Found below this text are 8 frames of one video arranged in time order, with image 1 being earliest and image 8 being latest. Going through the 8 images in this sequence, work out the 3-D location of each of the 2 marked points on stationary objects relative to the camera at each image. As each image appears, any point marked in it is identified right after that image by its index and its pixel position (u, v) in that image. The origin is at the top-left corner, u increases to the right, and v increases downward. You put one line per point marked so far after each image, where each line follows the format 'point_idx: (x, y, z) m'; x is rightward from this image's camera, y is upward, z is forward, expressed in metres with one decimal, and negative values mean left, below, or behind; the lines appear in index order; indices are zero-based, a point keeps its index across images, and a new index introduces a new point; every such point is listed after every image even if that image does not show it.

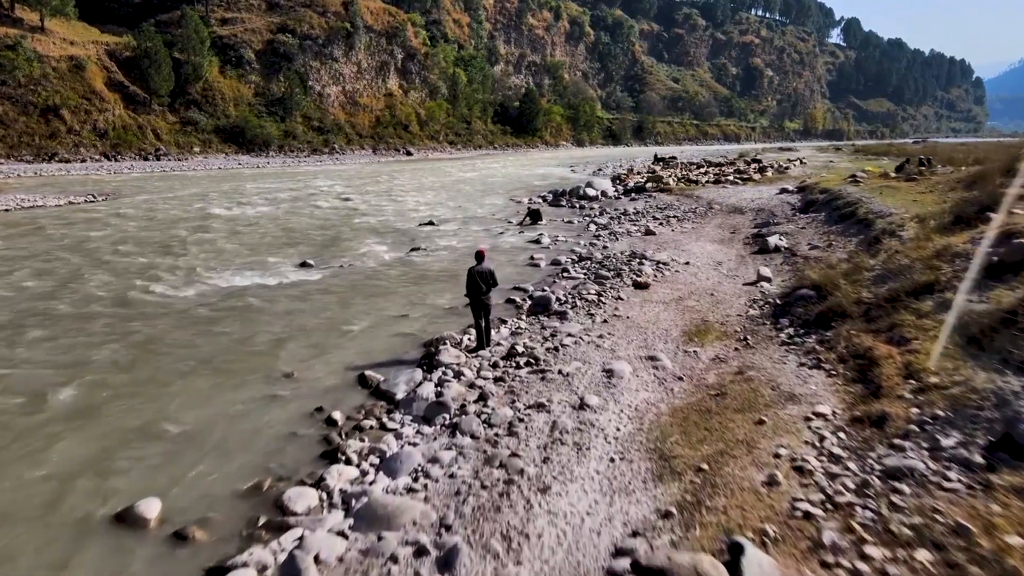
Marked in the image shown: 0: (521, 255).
0: (+0.2, +0.5, +11.3) m
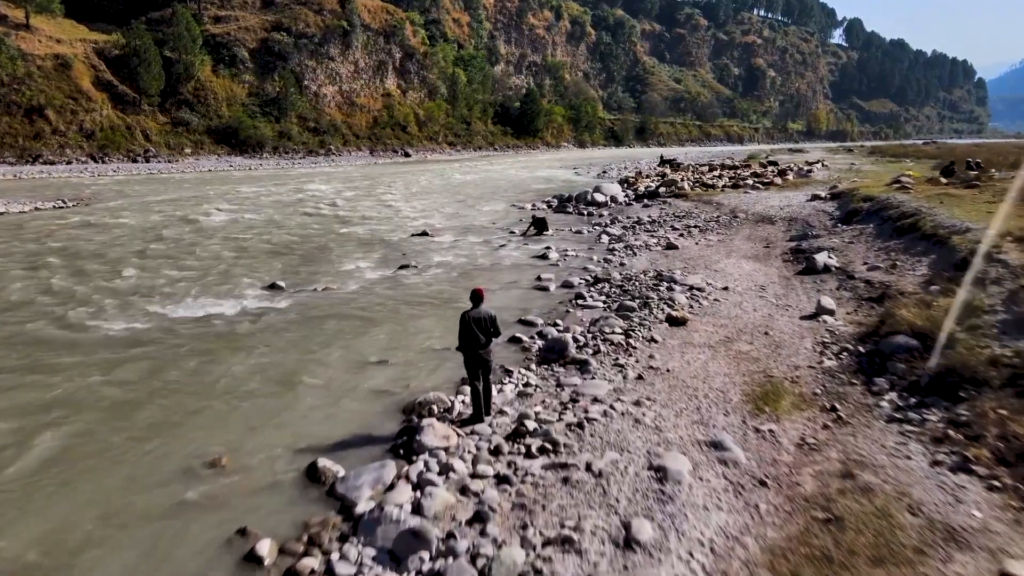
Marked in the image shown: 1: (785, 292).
0: (+0.2, +0.2, +9.8) m
1: (+2.9, 0.0, +7.7) m
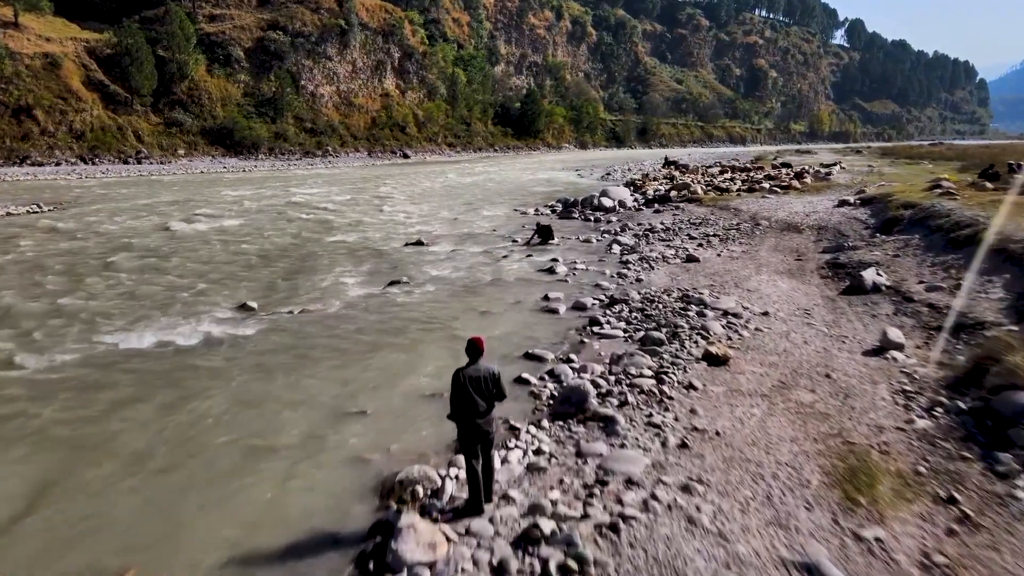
0: (+0.3, 0.0, +8.7) m
1: (+3.0, -0.3, +6.6) m
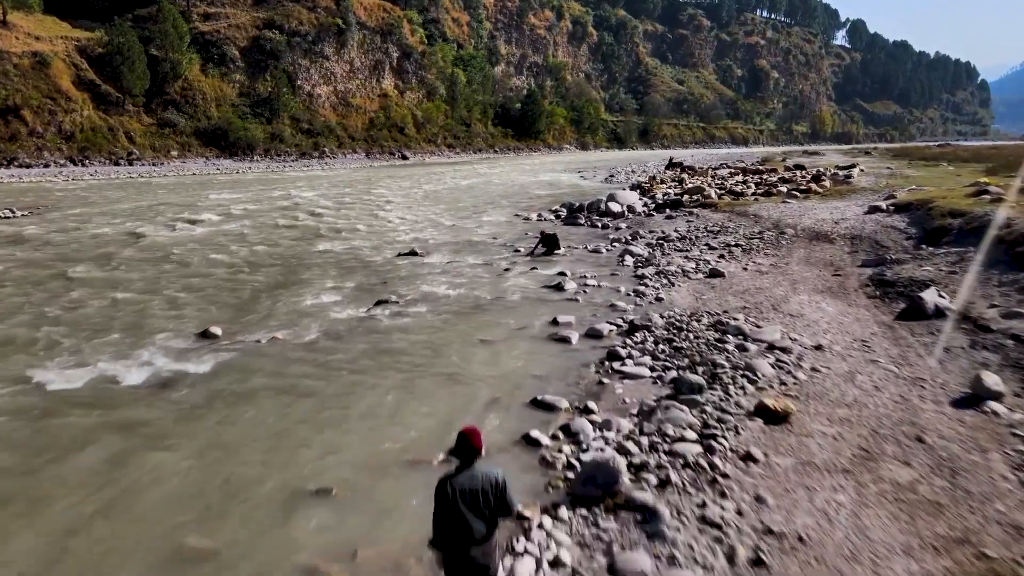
0: (+0.3, -0.3, +7.7) m
1: (+3.0, -0.5, +5.6) m
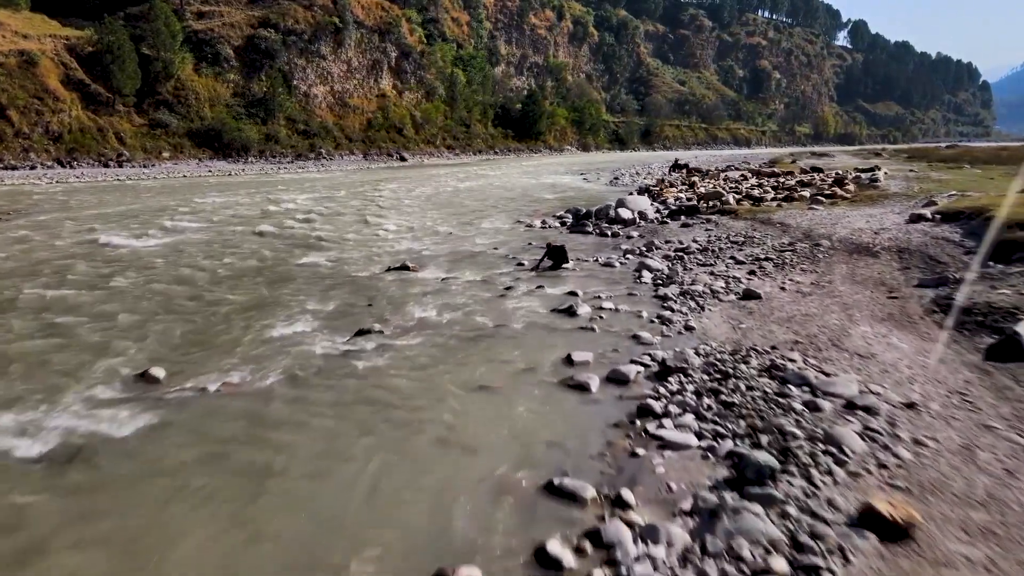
0: (+0.3, -0.5, +6.4) m
1: (+3.1, -0.7, +4.4) m
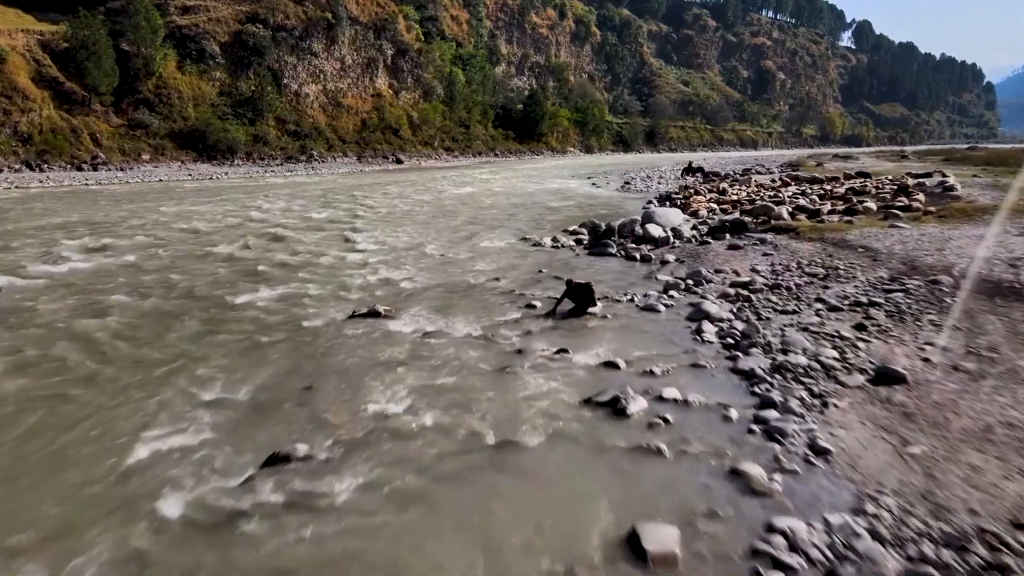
0: (+0.4, -1.1, +3.7) m
1: (+3.1, -1.3, +1.6) m
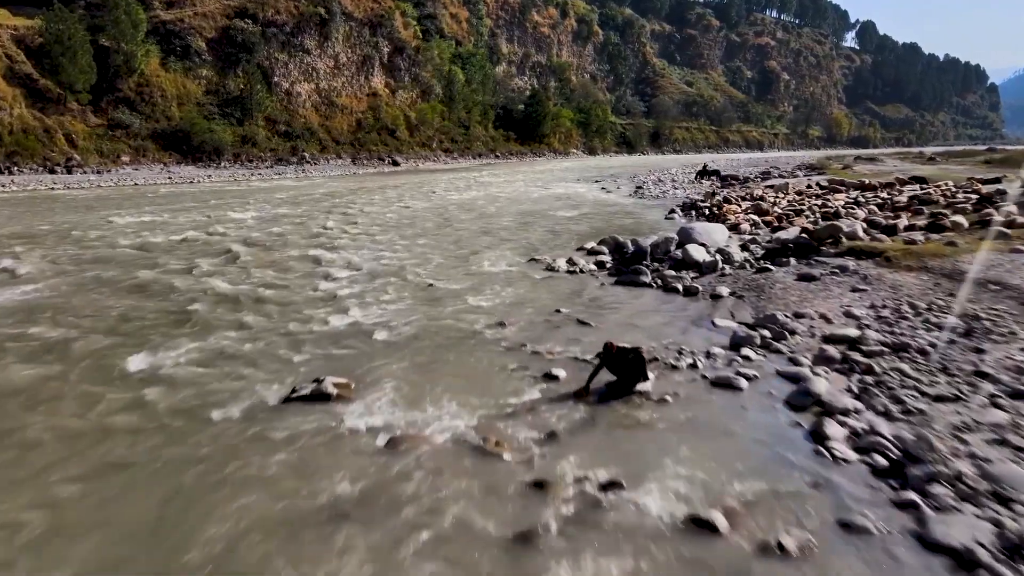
0: (+0.5, -1.5, +1.2) m
1: (+3.2, -1.8, -0.9) m
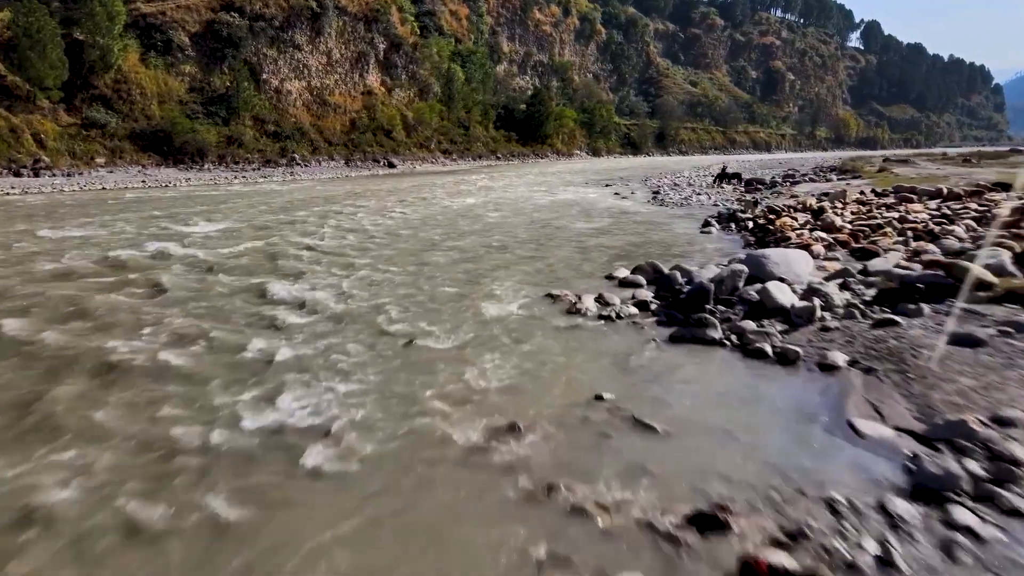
0: (+0.6, -2.1, -1.6) m
1: (+3.3, -2.3, -3.7) m
